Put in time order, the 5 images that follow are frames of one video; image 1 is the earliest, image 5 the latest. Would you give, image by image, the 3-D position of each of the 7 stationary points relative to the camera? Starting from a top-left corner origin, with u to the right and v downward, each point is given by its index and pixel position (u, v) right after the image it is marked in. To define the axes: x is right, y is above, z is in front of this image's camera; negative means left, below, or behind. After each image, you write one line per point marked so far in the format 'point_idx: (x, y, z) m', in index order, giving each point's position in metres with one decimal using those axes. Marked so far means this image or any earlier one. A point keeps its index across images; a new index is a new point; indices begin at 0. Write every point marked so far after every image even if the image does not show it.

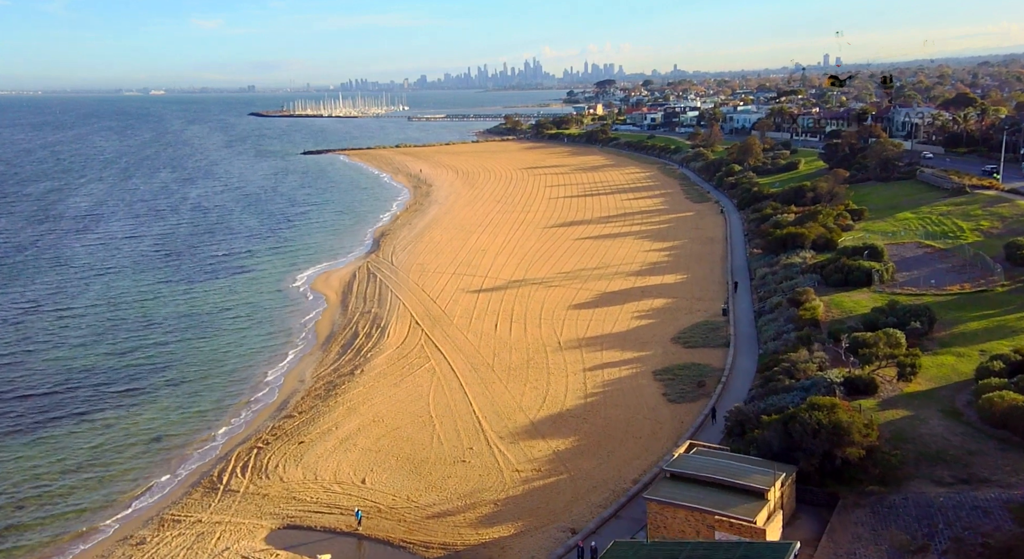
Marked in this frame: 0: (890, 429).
0: (+6.1, -2.4, +14.5) m
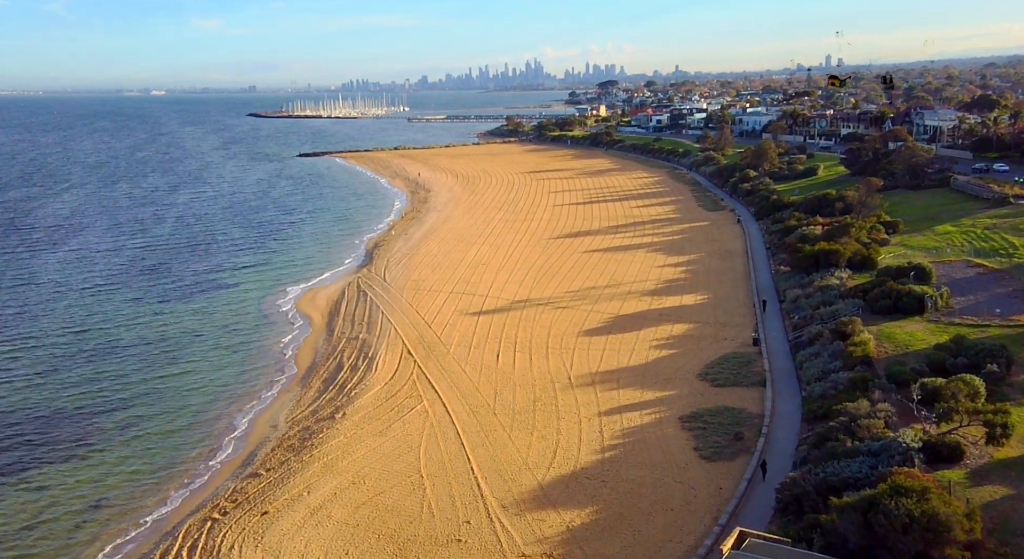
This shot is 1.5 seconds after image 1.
0: (+6.2, -3.1, +11.7) m
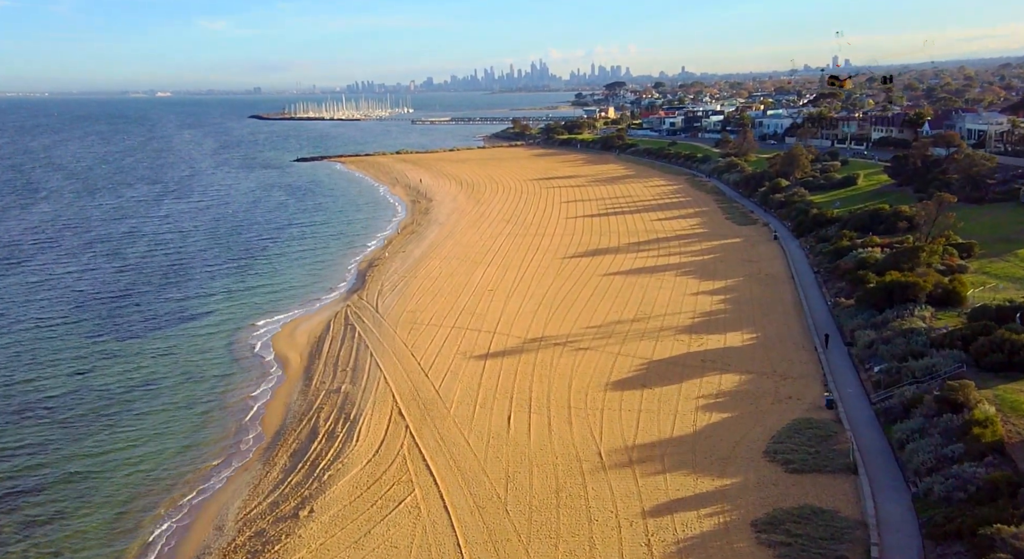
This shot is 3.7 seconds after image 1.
0: (+6.4, -4.0, +7.2) m
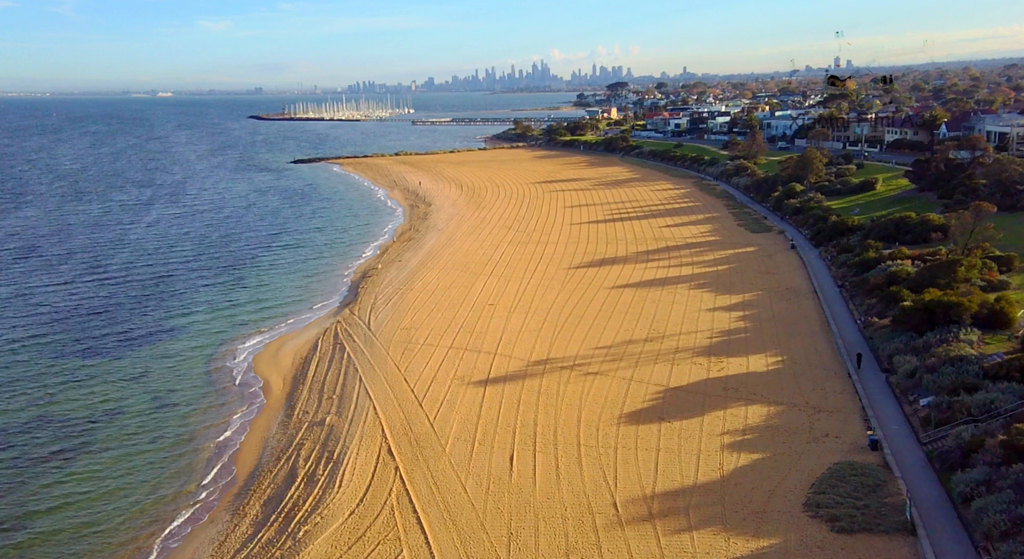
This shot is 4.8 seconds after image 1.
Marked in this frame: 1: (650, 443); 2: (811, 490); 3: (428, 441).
0: (+6.5, -4.4, +5.1) m
1: (+2.7, -3.1, +17.4) m
2: (+4.9, -3.5, +14.6) m
3: (-1.7, -3.2, +17.8) m
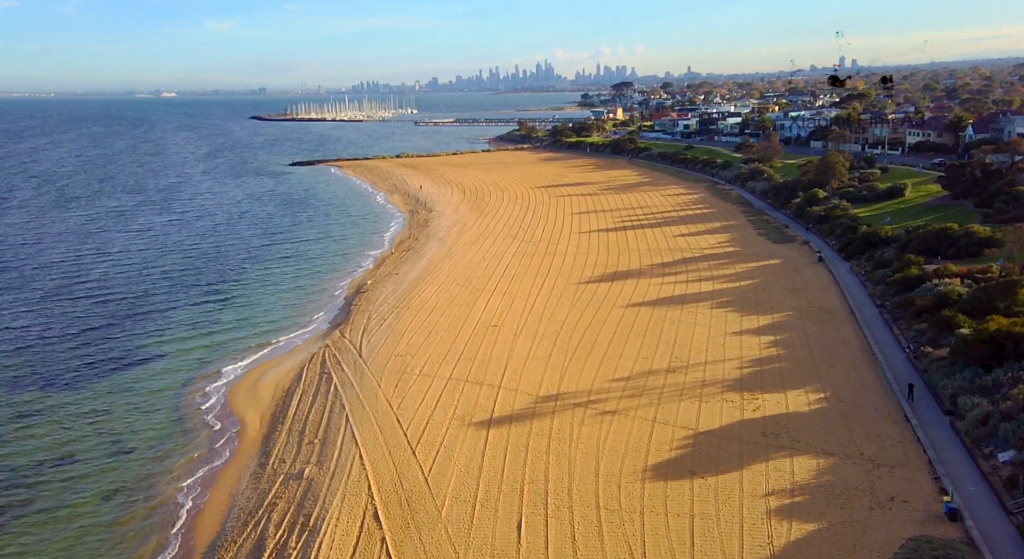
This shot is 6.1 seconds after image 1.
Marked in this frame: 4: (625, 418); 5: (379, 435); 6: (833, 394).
0: (+6.5, -5.0, +2.5) m
1: (+2.8, -3.7, +14.8) m
2: (+5.0, -4.0, +12.0) m
3: (-1.5, -3.8, +15.2) m
4: (+2.4, -2.9, +18.9) m
5: (-2.7, -3.2, +18.3) m
6: (+6.9, -2.5, +19.4) m
